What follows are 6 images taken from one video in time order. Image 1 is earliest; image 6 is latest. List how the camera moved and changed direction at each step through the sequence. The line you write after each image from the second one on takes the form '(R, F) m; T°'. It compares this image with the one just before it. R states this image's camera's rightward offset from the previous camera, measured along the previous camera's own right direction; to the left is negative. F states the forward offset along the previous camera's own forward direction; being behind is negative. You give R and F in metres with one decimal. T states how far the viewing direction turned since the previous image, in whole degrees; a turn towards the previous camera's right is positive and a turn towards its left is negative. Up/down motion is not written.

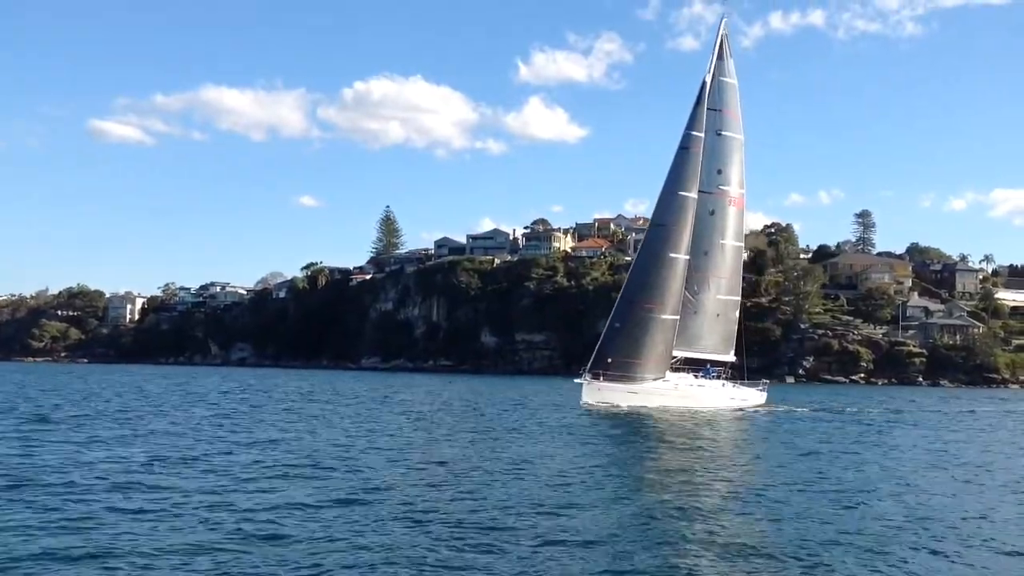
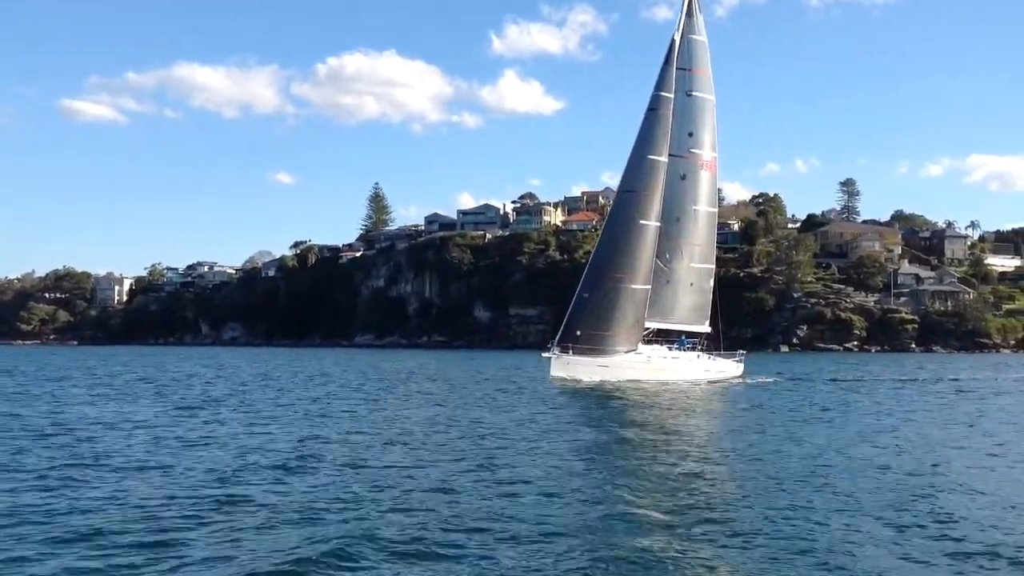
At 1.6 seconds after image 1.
(-0.6, -0.2) m; +1°
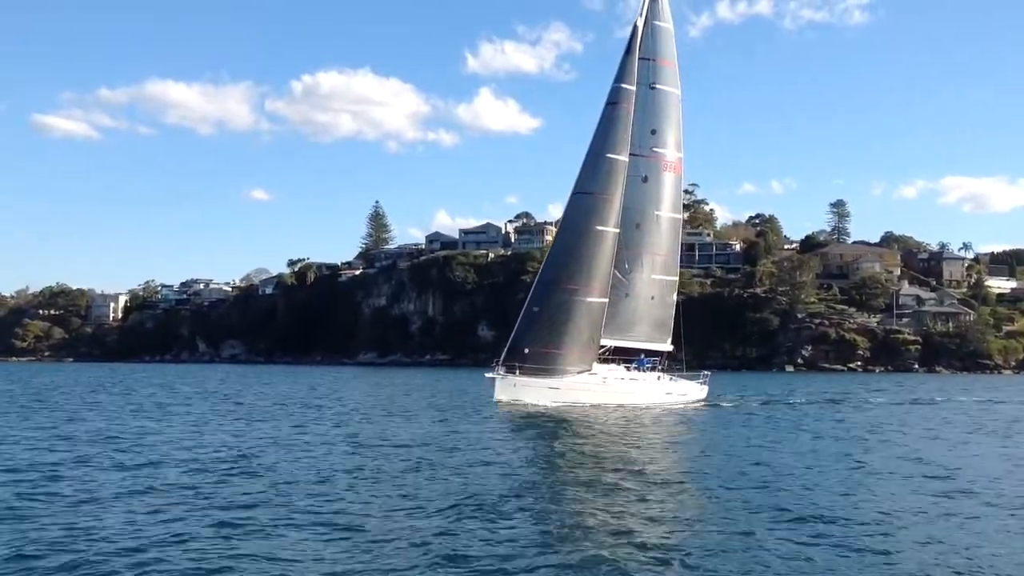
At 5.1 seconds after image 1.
(-1.5, -1.1) m; 0°
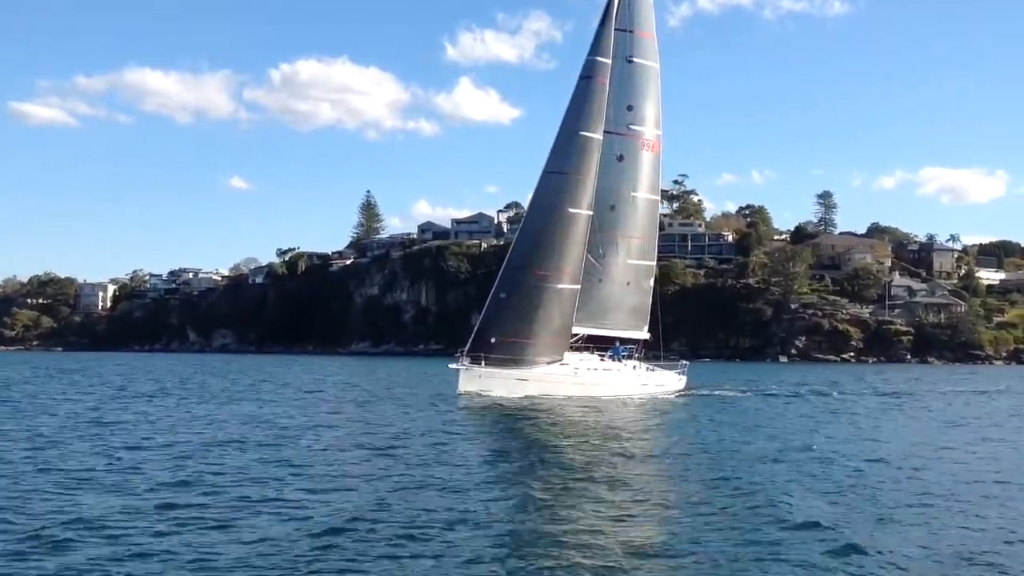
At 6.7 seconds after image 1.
(-0.5, -0.1) m; +1°
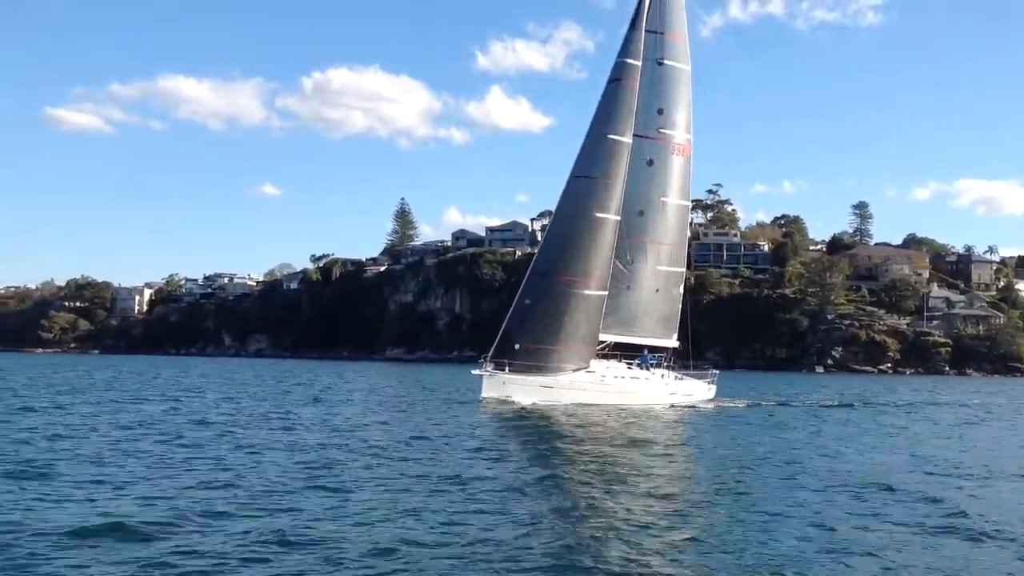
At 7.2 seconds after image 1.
(-0.7, -0.9) m; -2°
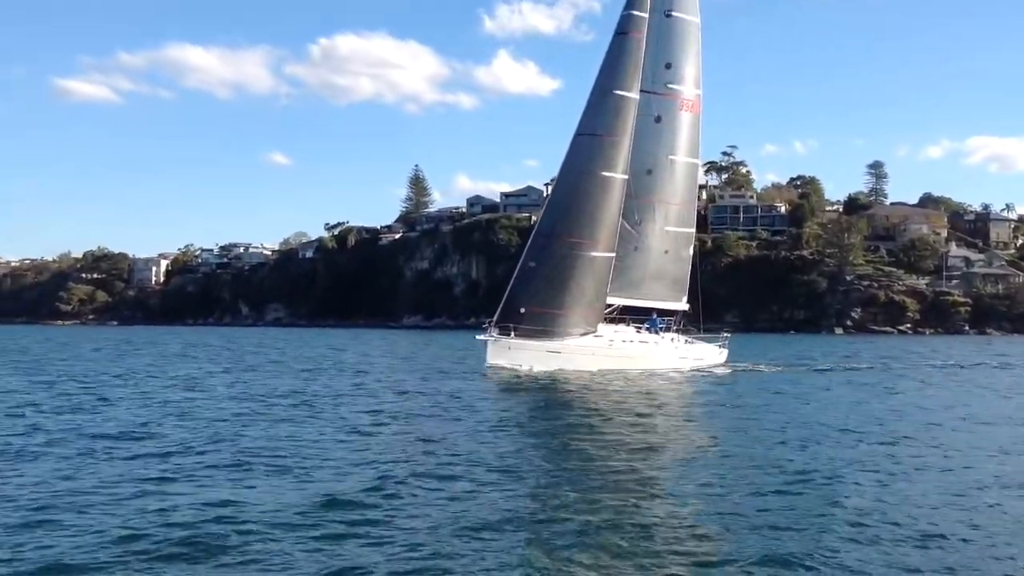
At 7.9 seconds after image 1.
(-0.5, -0.4) m; -1°
